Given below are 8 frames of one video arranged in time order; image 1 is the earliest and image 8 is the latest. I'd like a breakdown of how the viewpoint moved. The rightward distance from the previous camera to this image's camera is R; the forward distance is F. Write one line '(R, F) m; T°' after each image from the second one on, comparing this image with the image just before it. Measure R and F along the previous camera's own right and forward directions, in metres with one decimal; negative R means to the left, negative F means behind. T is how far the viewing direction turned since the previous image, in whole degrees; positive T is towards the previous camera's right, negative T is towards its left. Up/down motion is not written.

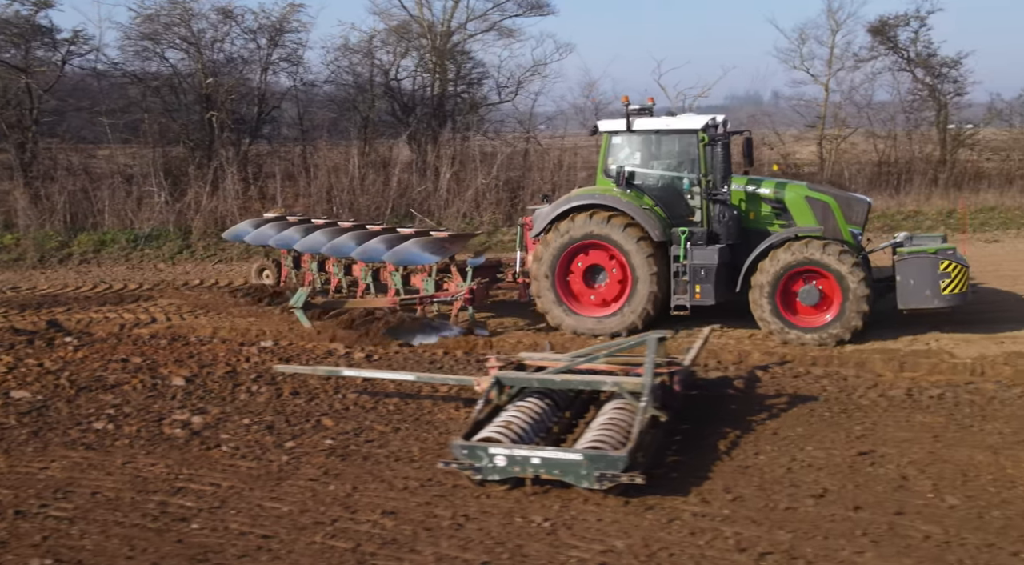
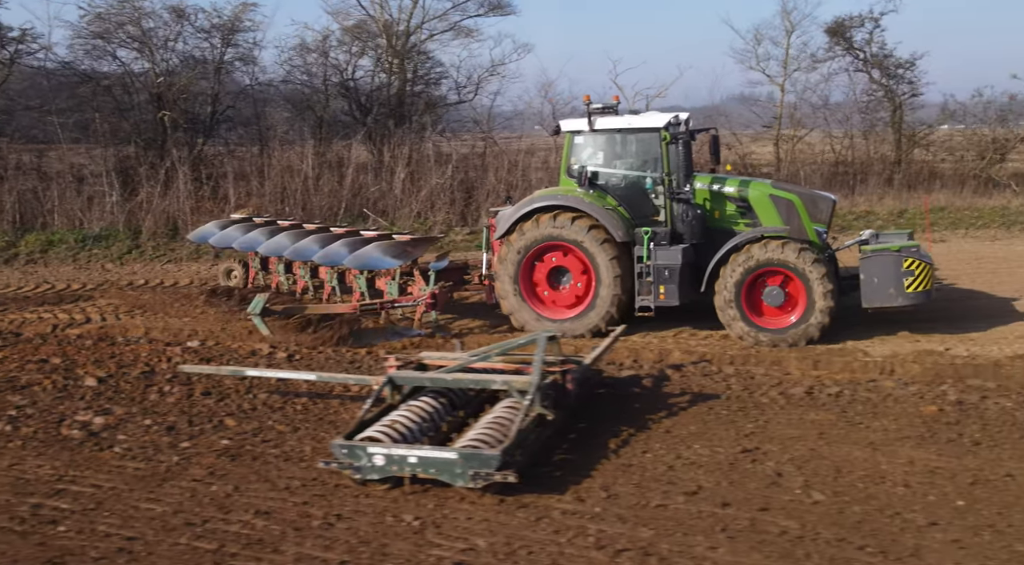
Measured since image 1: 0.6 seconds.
(+0.5, 0.0) m; +1°
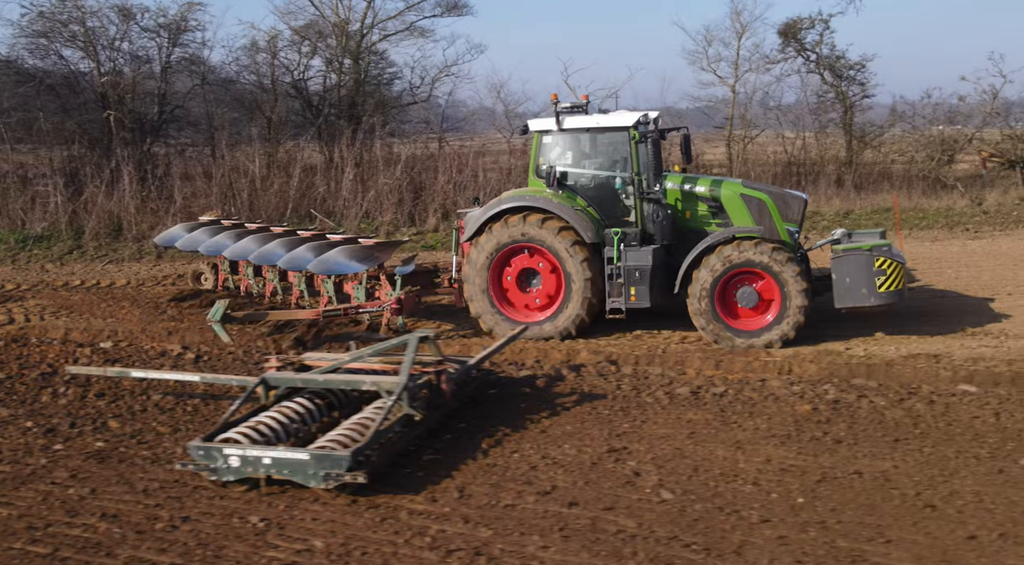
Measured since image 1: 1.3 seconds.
(+0.6, 0.0) m; +1°
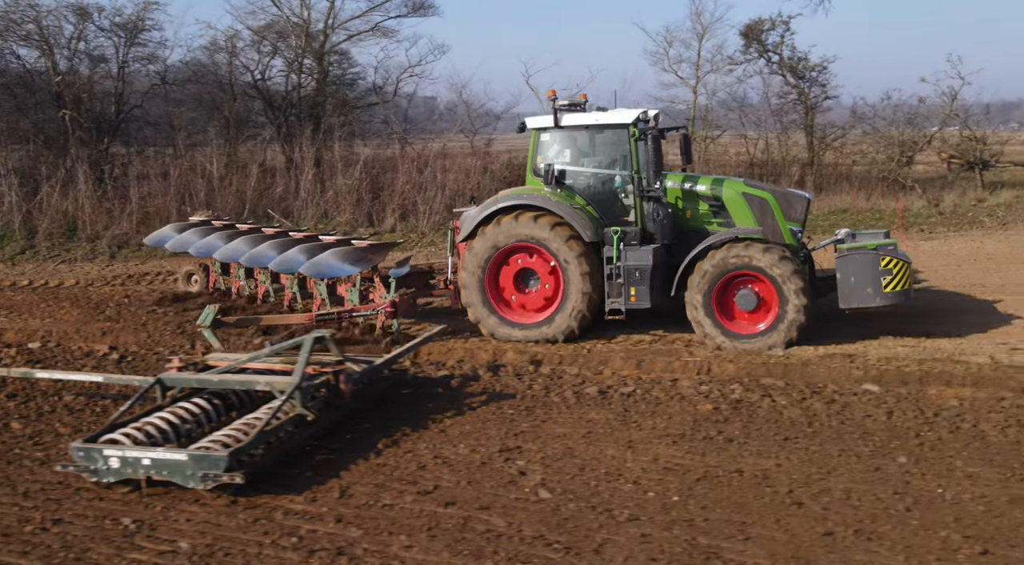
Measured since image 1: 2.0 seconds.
(+0.5, 0.0) m; +1°
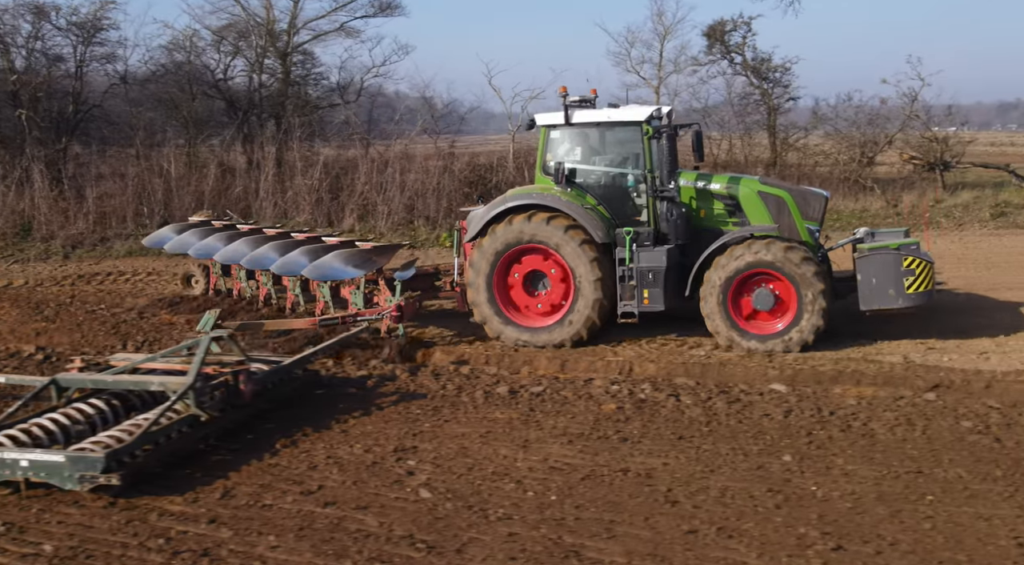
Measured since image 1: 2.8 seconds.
(+0.5, 0.0) m; +1°
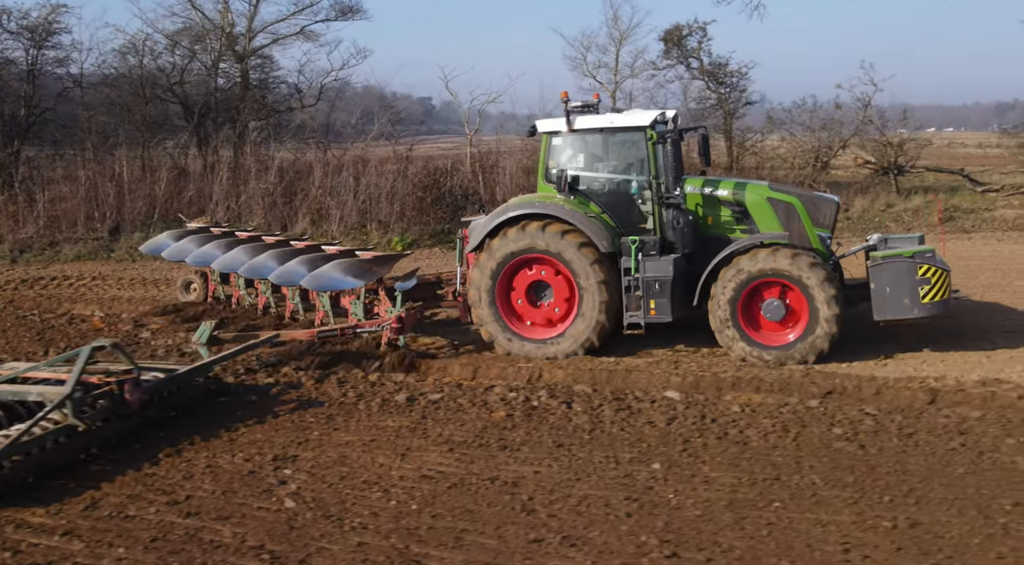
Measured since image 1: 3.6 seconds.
(+0.5, 0.0) m; +1°
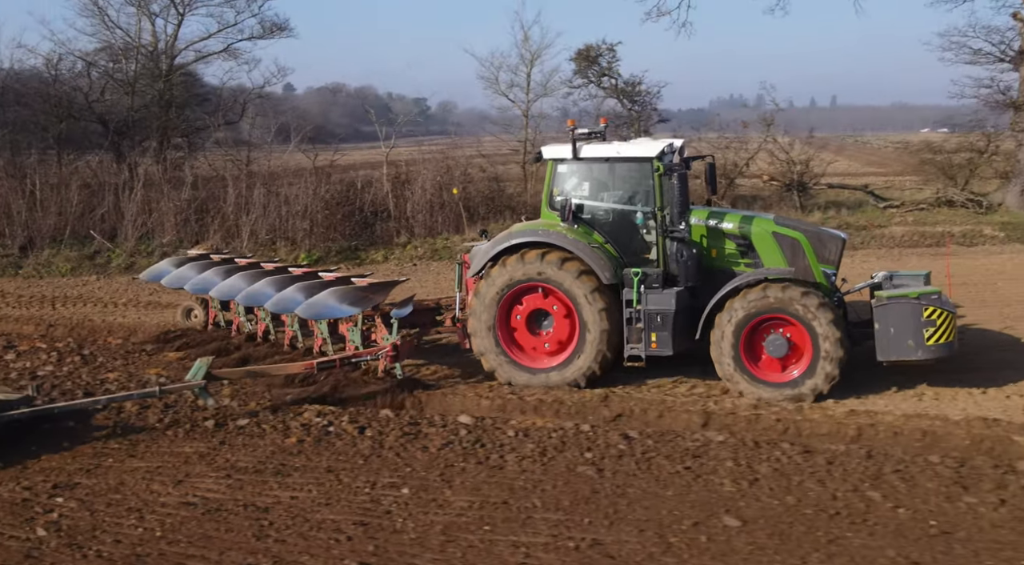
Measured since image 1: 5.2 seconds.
(+1.1, -0.3) m; +2°
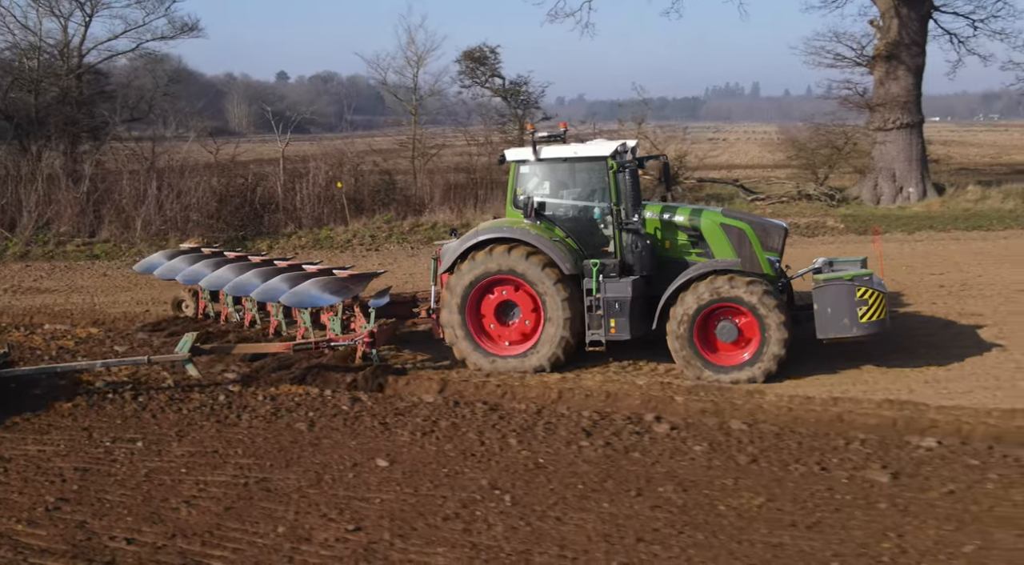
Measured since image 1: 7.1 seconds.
(+1.5, -0.8) m; +2°
